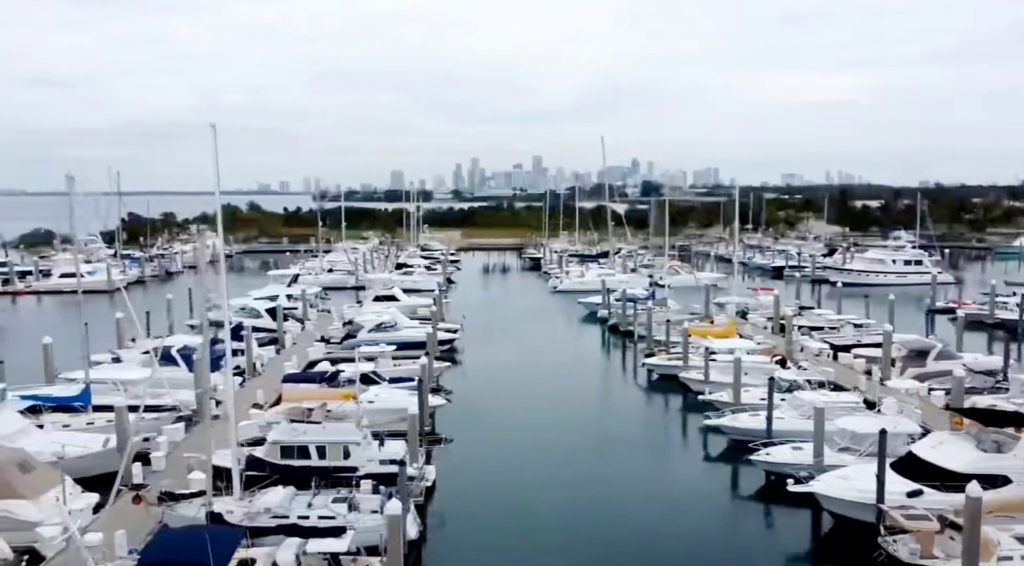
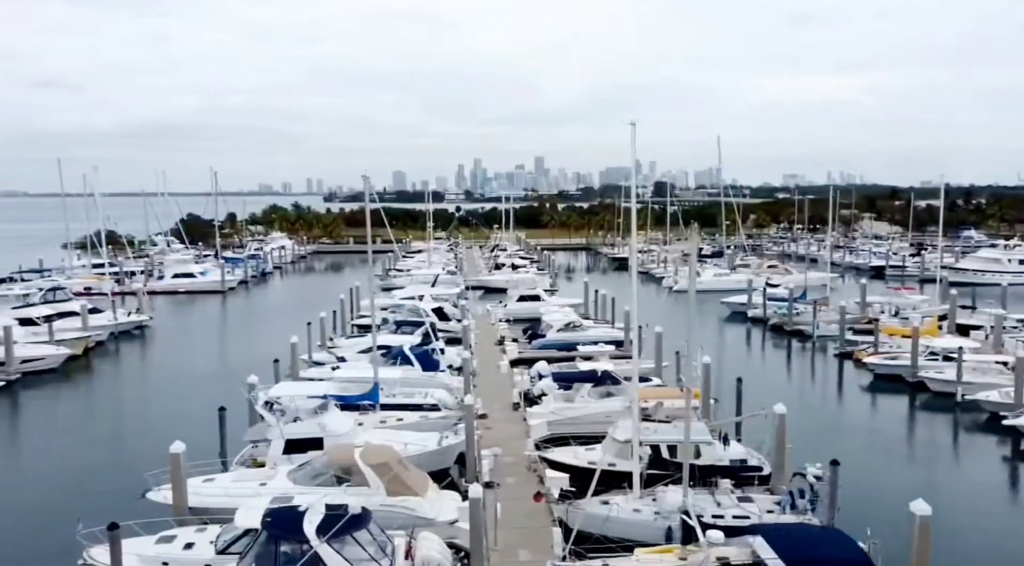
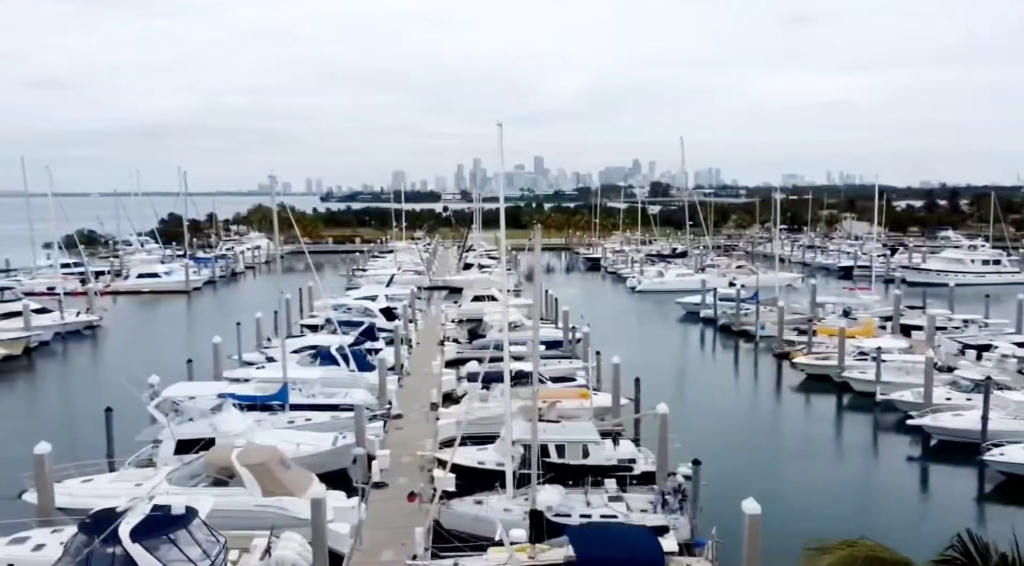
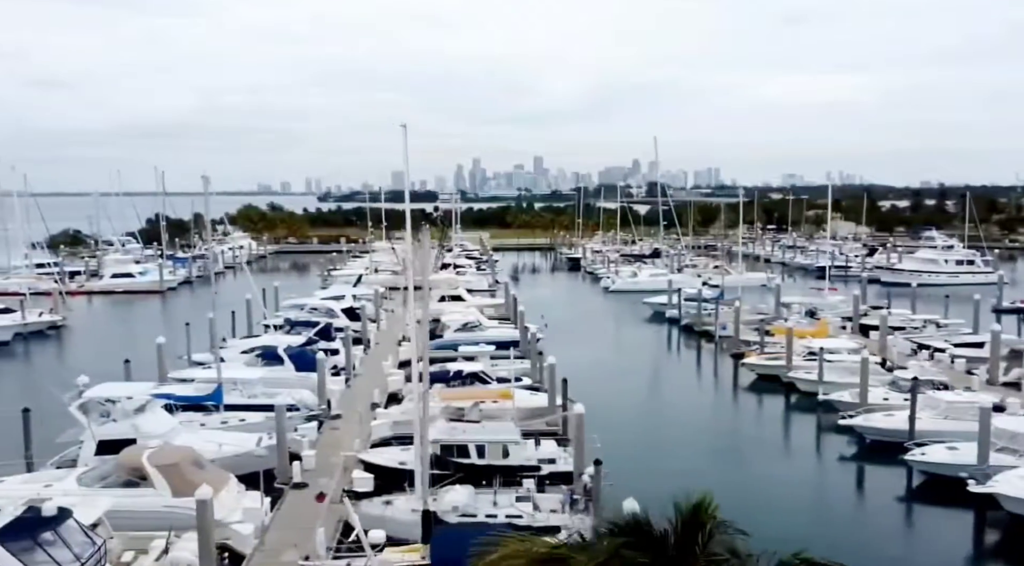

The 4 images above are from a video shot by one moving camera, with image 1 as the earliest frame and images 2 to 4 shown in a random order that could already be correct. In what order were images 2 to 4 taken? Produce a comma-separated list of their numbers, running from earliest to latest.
4, 3, 2
